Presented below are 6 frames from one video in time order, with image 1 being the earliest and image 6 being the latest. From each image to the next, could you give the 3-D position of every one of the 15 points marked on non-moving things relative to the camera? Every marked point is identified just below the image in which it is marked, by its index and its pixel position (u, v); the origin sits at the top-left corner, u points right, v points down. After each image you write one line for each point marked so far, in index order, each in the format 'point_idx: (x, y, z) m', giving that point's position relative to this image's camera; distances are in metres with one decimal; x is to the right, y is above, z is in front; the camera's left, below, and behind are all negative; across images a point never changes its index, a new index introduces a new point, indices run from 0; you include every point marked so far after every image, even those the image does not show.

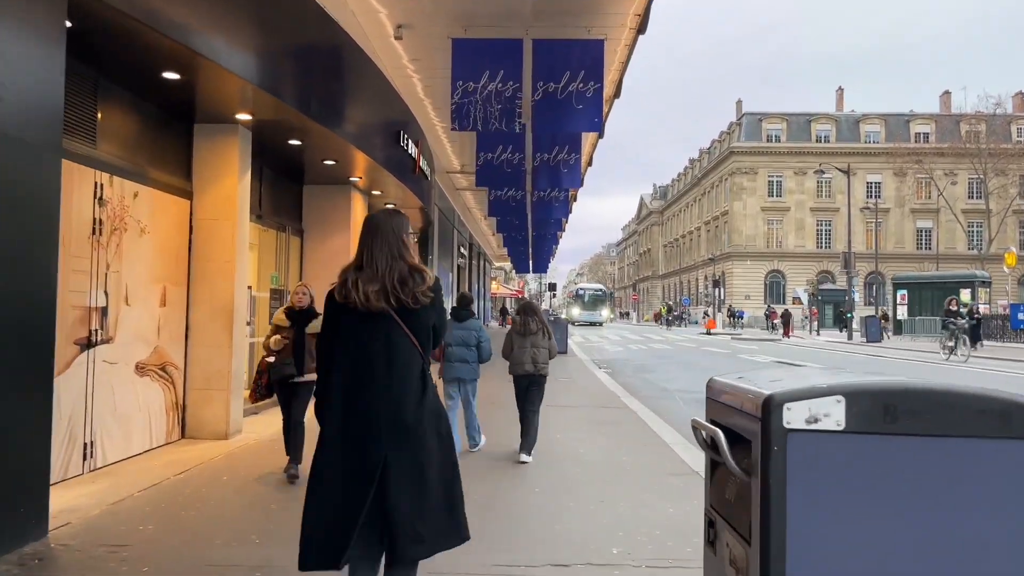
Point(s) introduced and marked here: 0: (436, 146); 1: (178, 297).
0: (-1.7, +3.1, +17.5) m
1: (-3.1, -0.1, +7.4) m
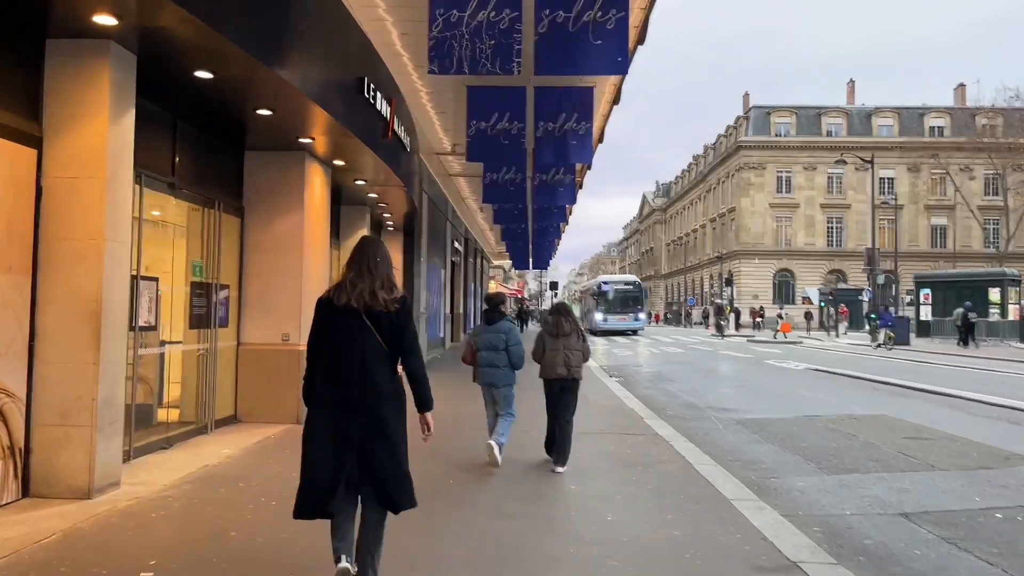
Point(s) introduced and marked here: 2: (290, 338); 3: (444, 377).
0: (-1.7, +3.2, +15.1) m
1: (-3.2, 0.0, +5.0) m
2: (-2.5, -0.6, +8.8) m
3: (-1.4, -1.8, +15.6) m
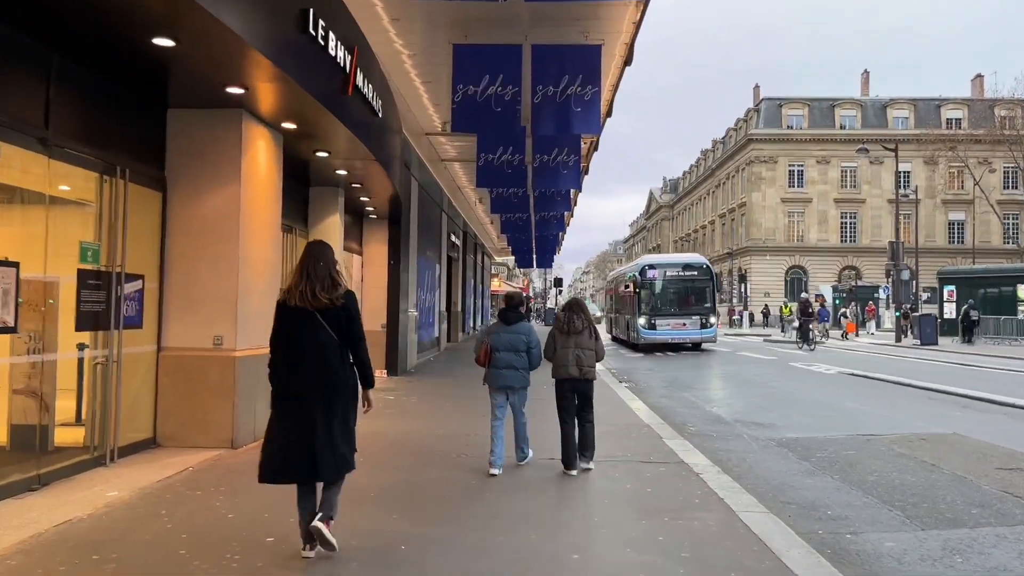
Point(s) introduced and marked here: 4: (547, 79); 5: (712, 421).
0: (-1.8, +3.3, +13.4) m
1: (-3.3, +0.1, +3.3) m
2: (-2.6, -0.5, +7.0) m
3: (-1.4, -1.7, +13.9) m
4: (+0.5, +2.7, +10.3) m
5: (+2.5, -1.6, +9.7) m
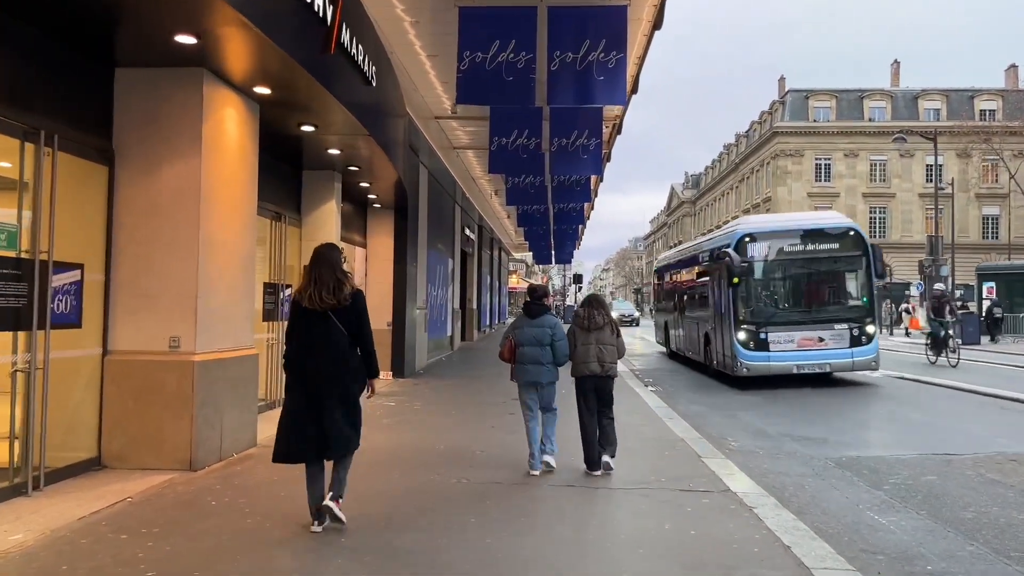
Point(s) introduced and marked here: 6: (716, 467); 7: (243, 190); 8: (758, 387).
0: (-1.5, +3.4, +12.2) m
1: (-3.3, +0.1, +2.2) m
2: (-2.5, -0.4, +5.9) m
3: (-1.2, -1.6, +12.8) m
4: (+0.6, +2.8, +9.1) m
5: (+2.6, -1.6, +8.4) m
6: (+1.7, -1.5, +6.5) m
7: (-2.3, +0.8, +6.7) m
8: (+4.1, -1.6, +13.1) m
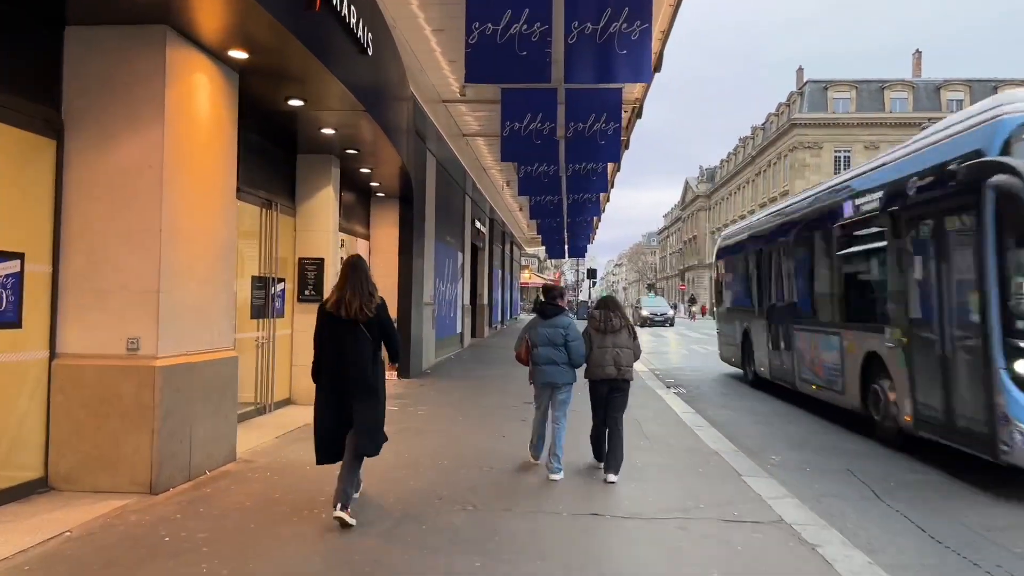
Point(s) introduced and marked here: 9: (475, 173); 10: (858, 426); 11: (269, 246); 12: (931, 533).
0: (-1.3, +3.4, +11.4) m
1: (-3.3, +0.1, +1.4) m
2: (-2.4, -0.4, +5.1) m
3: (-1.0, -1.5, +11.9) m
4: (+0.8, +2.8, +8.2) m
5: (+2.7, -1.5, +7.5) m
6: (+1.8, -1.4, +5.6) m
7: (-2.2, +0.9, +5.9) m
8: (+4.3, -1.6, +12.2) m
9: (-0.9, +2.9, +20.0) m
10: (+3.8, -1.5, +8.7) m
11: (-2.7, +0.5, +8.9) m
12: (+2.5, -1.5, +4.7) m
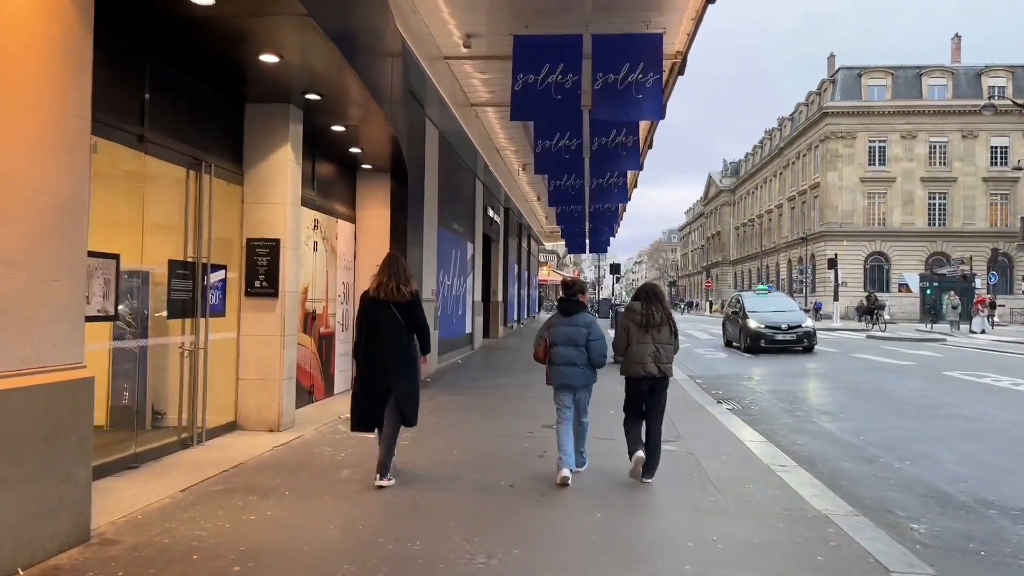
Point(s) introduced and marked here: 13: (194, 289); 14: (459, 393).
0: (-1.2, +3.5, +9.1) m
1: (-3.3, +0.2, -0.8) m
2: (-2.4, -0.3, +2.9) m
3: (-0.8, -1.4, +9.7) m
4: (+0.9, +2.9, +5.9) m
5: (+2.8, -1.4, +5.2) m
6: (+1.8, -1.3, +3.3) m
7: (-2.2, +1.0, +3.7) m
8: (+4.5, -1.5, +9.8) m
9: (-0.6, +3.0, +17.7) m
10: (+3.9, -1.4, +6.4) m
11: (-2.6, +0.6, +6.7) m
12: (+2.5, -1.4, +2.4) m
13: (-2.6, 0.0, +6.6) m
14: (-0.7, -1.4, +10.7) m
